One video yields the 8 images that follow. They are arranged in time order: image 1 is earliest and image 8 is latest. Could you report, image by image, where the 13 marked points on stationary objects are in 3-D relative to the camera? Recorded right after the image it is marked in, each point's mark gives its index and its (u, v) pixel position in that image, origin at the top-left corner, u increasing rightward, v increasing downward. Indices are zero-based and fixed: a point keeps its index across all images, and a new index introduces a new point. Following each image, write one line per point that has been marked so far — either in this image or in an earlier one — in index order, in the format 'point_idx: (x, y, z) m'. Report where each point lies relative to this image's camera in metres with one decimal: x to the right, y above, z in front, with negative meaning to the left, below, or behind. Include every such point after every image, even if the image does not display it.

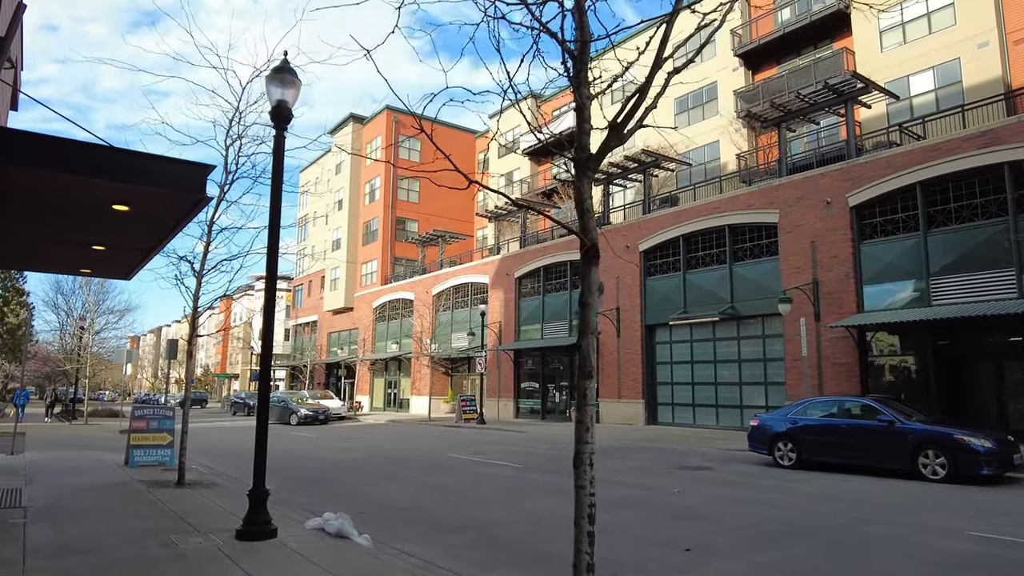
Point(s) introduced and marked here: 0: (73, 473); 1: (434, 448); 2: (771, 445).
0: (-7.5, -3.2, +12.3) m
1: (-2.0, -4.3, +19.2) m
2: (+5.3, -3.2, +14.6) m
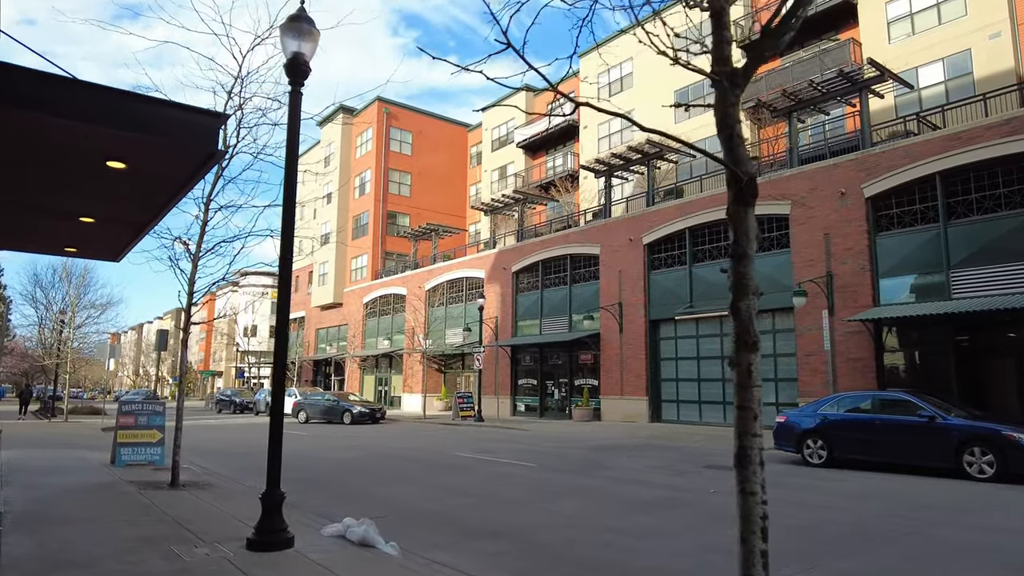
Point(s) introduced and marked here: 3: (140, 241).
0: (-7.2, -2.9, +11.3) m
1: (-1.9, -4.0, +18.3) m
2: (+5.6, -3.0, +13.9) m
3: (-5.1, +0.8, +9.9) m
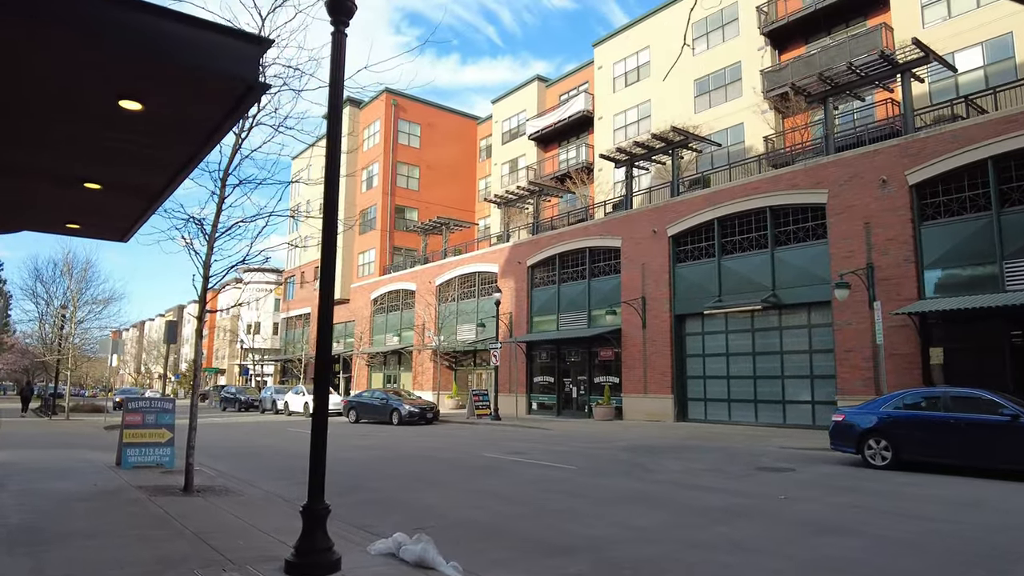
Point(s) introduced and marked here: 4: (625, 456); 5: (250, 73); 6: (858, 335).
0: (-6.5, -2.7, +10.3) m
1: (-1.2, -3.8, +17.3) m
2: (+6.2, -2.8, +12.8) m
3: (-4.4, +1.0, +8.8) m
4: (+2.3, -3.5, +14.9) m
5: (-1.7, +1.4, +4.7) m
6: (+9.6, -1.3, +19.9) m
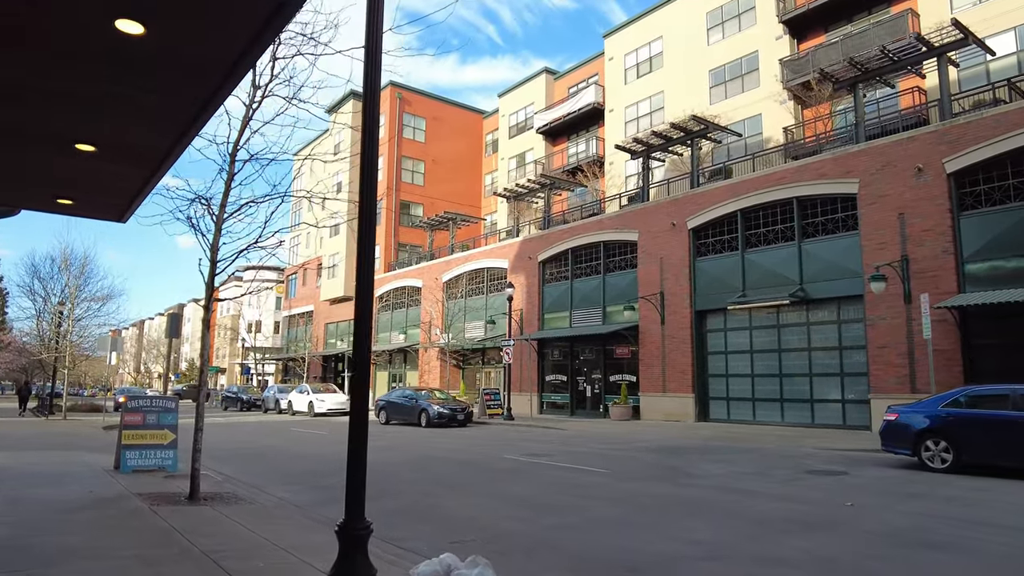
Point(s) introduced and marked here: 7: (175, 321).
0: (-6.0, -2.5, +9.4) m
1: (-0.7, -3.6, +16.3) m
2: (+6.7, -2.6, +11.9) m
3: (-4.0, +1.1, +7.9) m
4: (+2.8, -3.3, +13.9) m
5: (-1.2, +1.5, +3.8) m
6: (+10.0, -1.1, +19.0) m
7: (-6.7, -0.7, +14.2) m
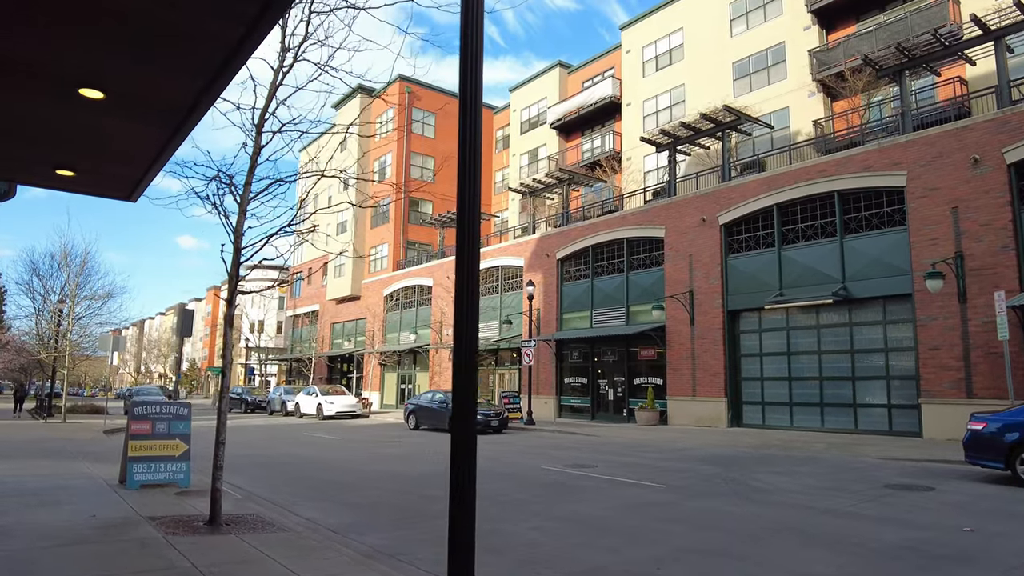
0: (-5.3, -2.4, +8.2) m
1: (0.0, -3.6, +15.2) m
2: (+7.4, -2.6, +10.8) m
3: (-3.2, +1.2, +6.8) m
4: (+3.5, -3.2, +12.8) m
5: (-0.5, +1.6, +2.6) m
6: (+10.8, -1.1, +17.9) m
7: (-5.9, -0.6, +13.0) m
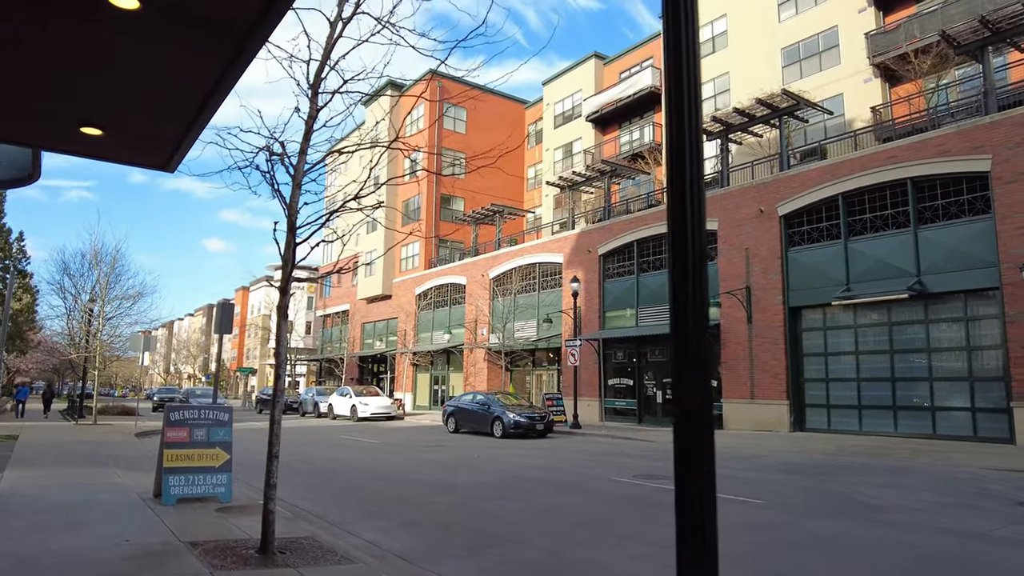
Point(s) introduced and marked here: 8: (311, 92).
0: (-4.4, -2.3, +7.2) m
1: (+1.1, -3.4, +14.0) m
2: (+8.4, -2.4, +9.3) m
3: (-2.4, +1.4, +5.7) m
4: (+4.6, -3.1, +11.5) m
5: (+0.2, +1.8, +1.4) m
6: (+12.0, -0.9, +16.3) m
7: (-4.9, -0.4, +12.0) m
8: (-1.9, +1.8, +6.8) m
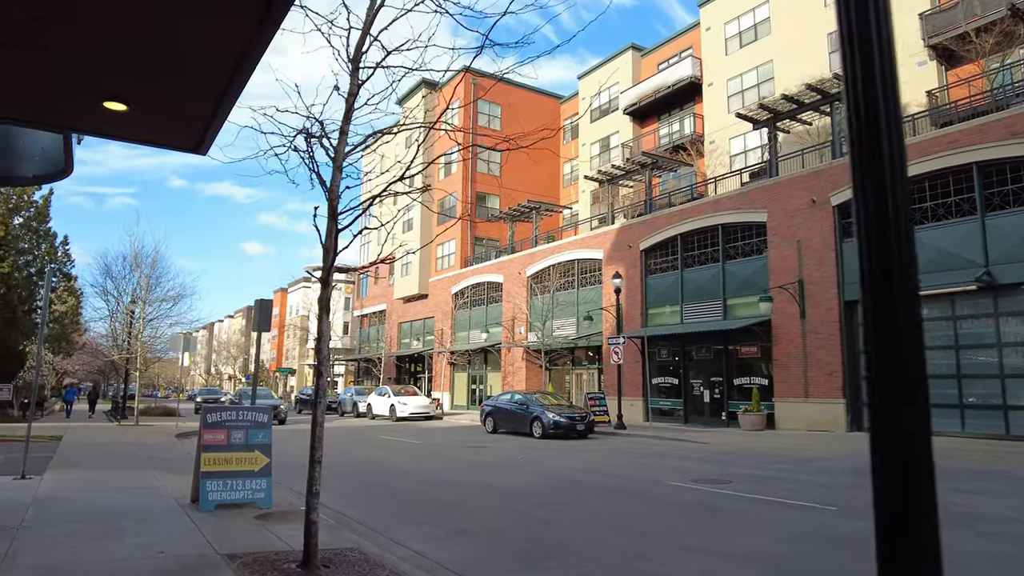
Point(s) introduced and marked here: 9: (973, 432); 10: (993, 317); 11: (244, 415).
0: (-3.8, -2.3, +6.8) m
1: (+2.0, -3.3, +13.3) m
2: (+9.1, -2.2, +8.4) m
3: (-1.9, +1.4, +5.2) m
4: (+5.3, -2.9, +10.7) m
5: (+0.5, +1.9, +0.8) m
6: (+12.9, -0.7, +15.2) m
7: (-4.1, -0.4, +11.7) m
8: (-1.4, +1.9, +6.3) m
9: (+11.4, -3.6, +17.7) m
10: (+11.8, -0.7, +17.6) m
11: (-3.2, -1.5, +8.6) m
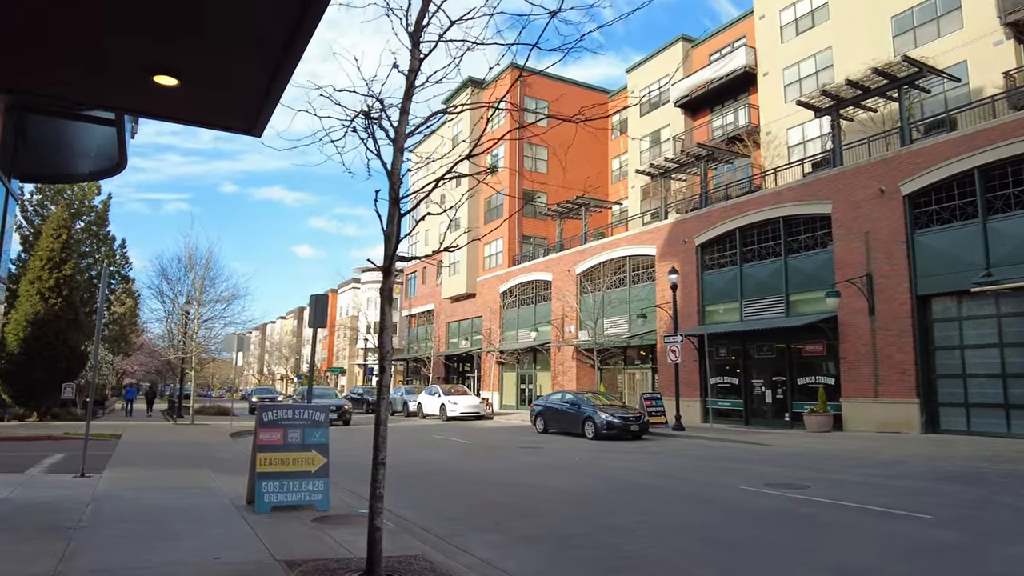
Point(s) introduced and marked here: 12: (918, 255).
0: (-3.2, -2.2, +6.6) m
1: (+3.1, -3.2, +12.7) m
2: (+9.8, -2.0, +7.3) m
3: (-1.4, +1.5, +4.8) m
4: (+6.2, -2.8, +9.8) m
5: (+0.7, +2.0, +0.3) m
6: (+14.0, -0.5, +13.9) m
7: (-3.2, -0.3, +11.4) m
8: (-0.9, +2.0, +5.9) m
9: (+12.7, -3.4, +16.5) m
10: (+13.1, -0.5, +16.3) m
11: (-2.5, -1.5, +8.3) m
12: (+11.0, +0.9, +19.6) m
